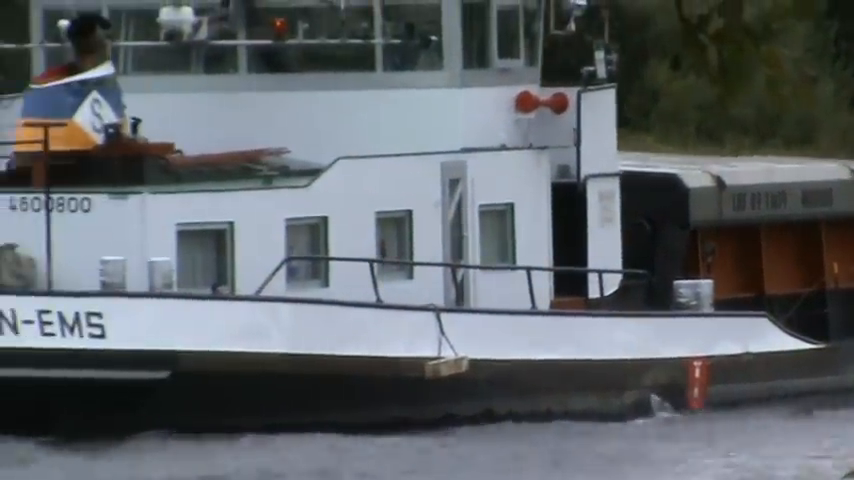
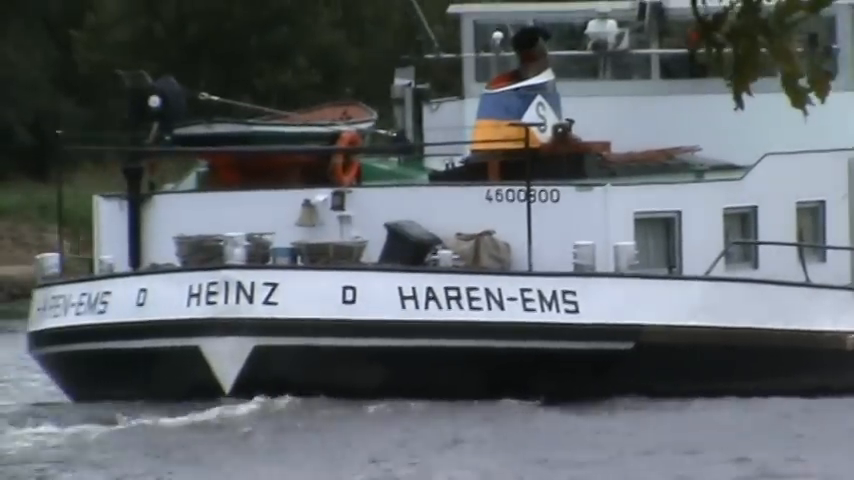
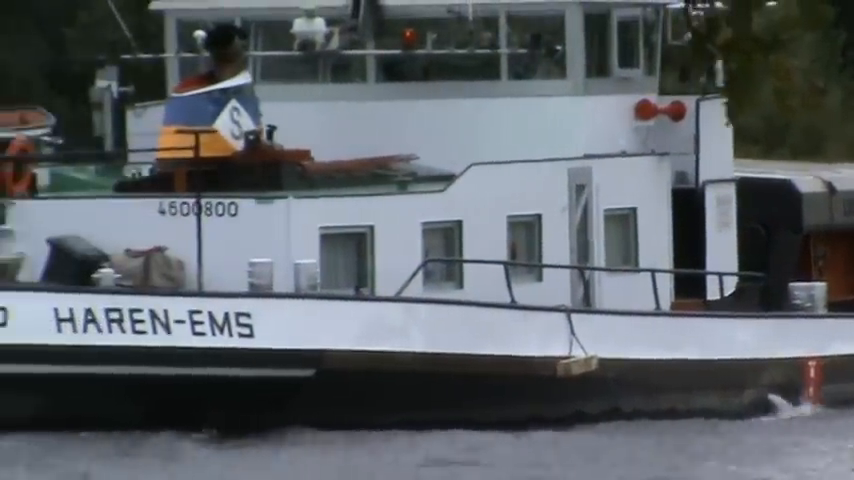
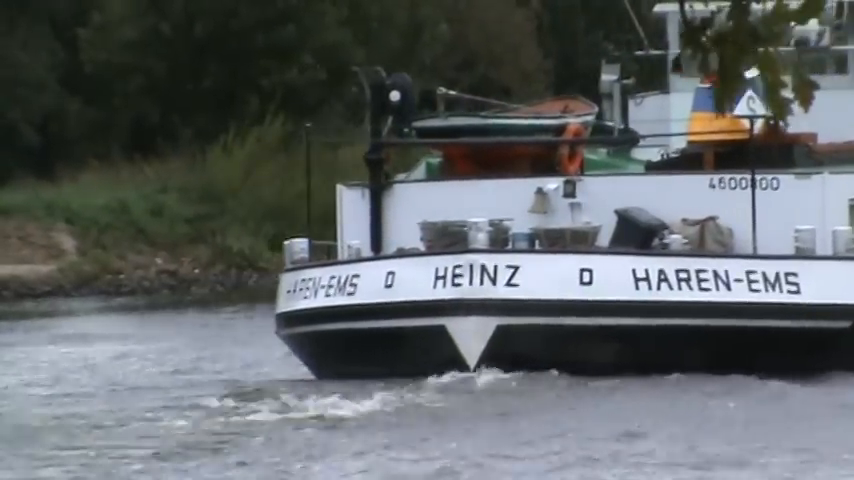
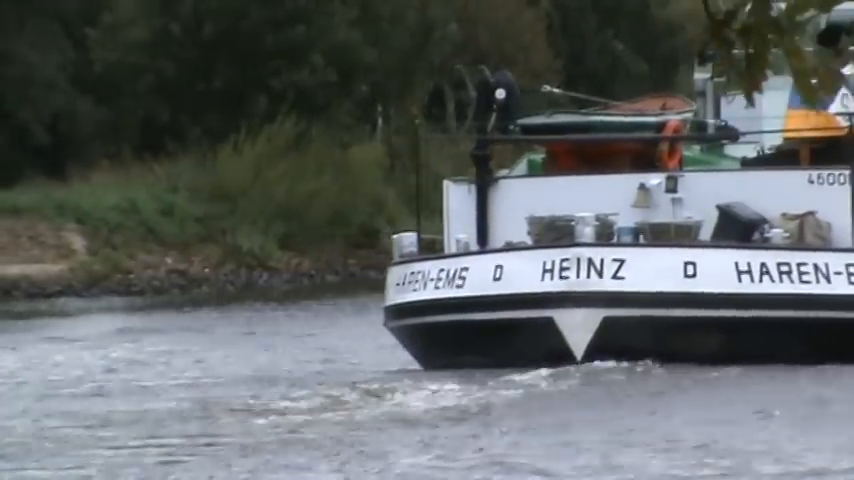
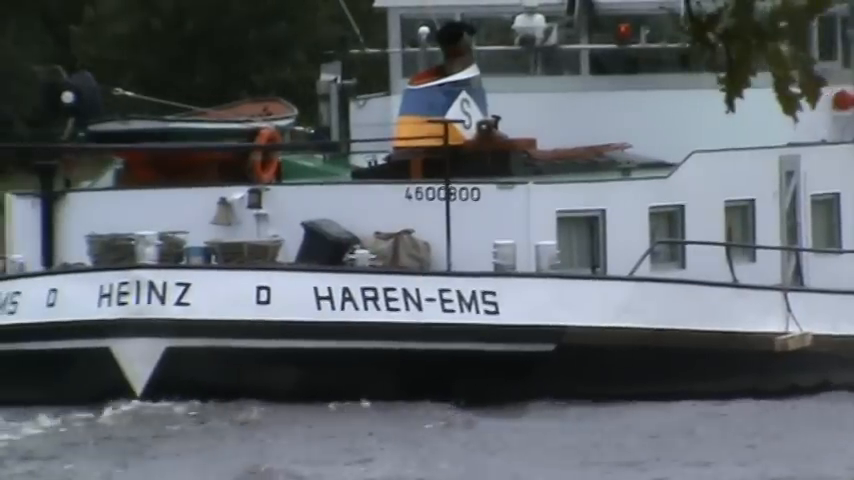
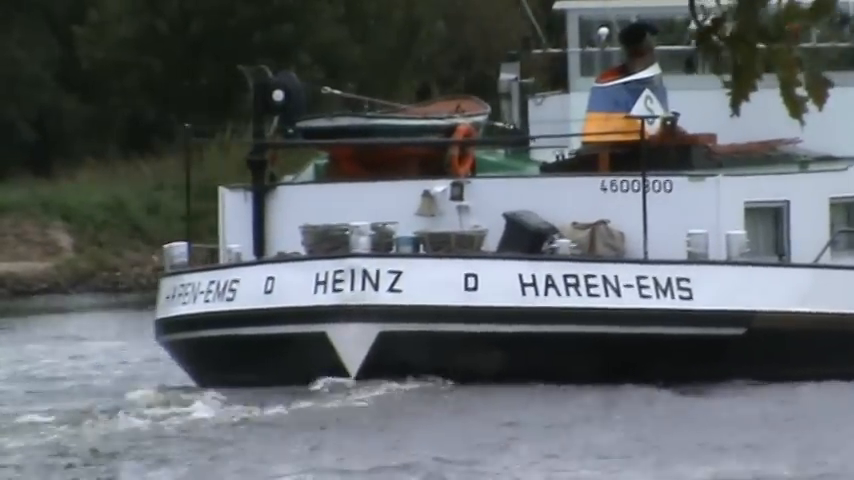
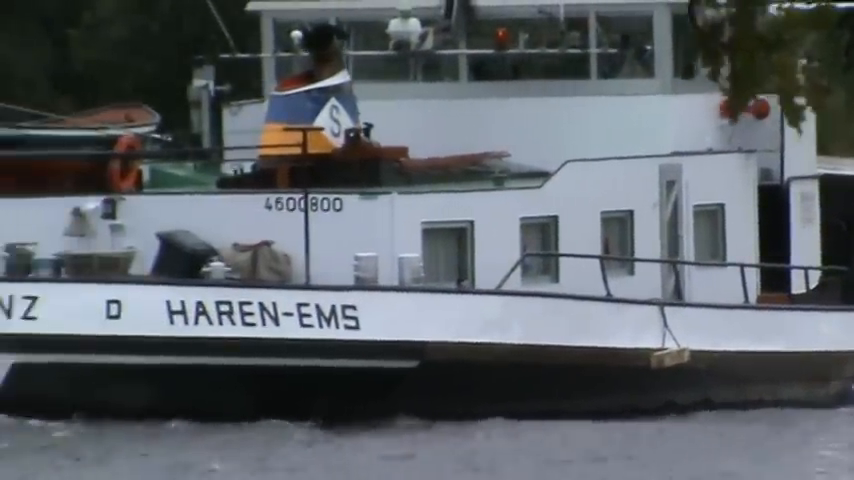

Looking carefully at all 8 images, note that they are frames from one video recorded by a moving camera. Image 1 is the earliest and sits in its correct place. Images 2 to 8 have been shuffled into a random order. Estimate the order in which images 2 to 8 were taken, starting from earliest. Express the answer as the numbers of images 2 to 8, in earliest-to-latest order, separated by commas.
3, 8, 6, 2, 7, 4, 5
